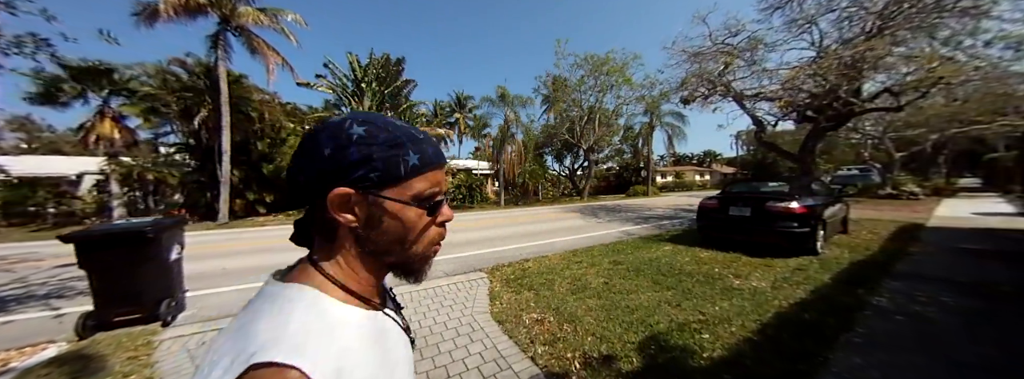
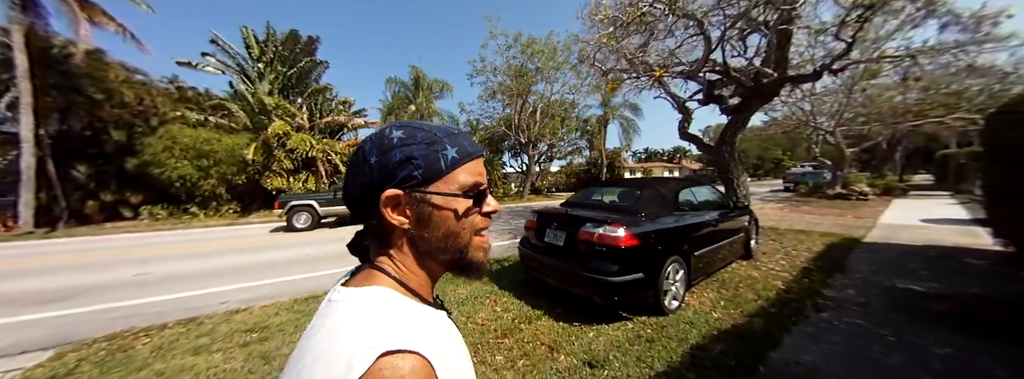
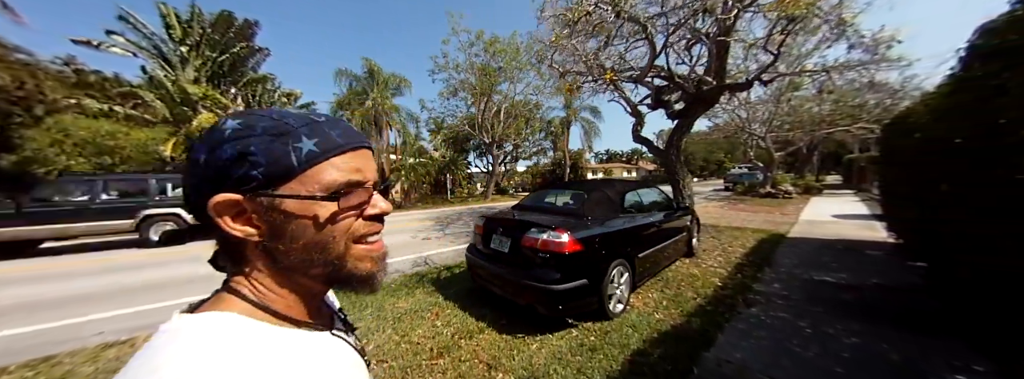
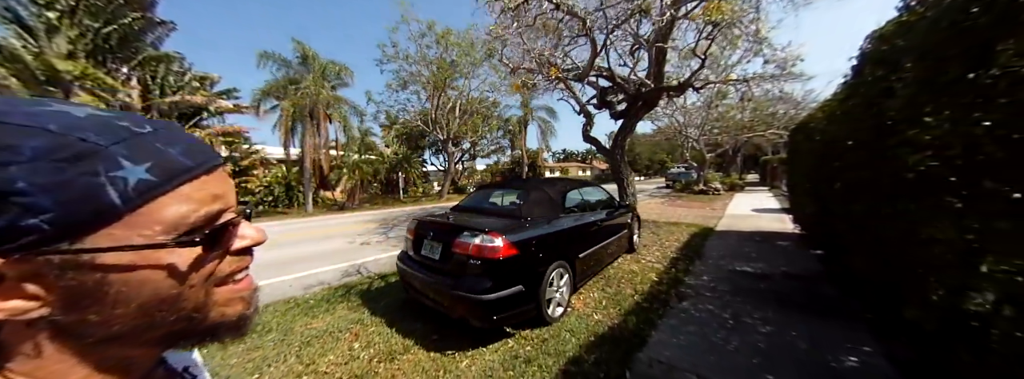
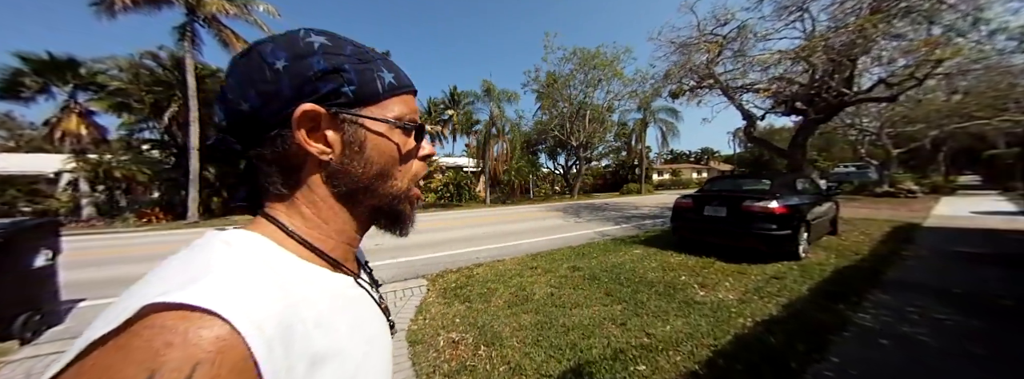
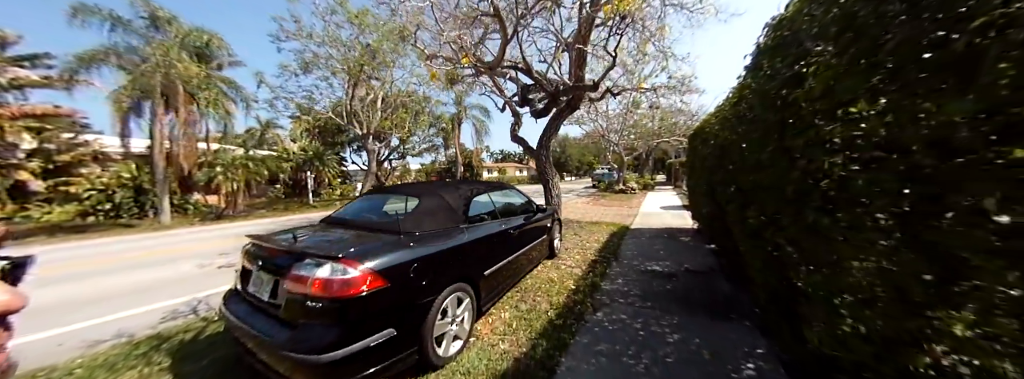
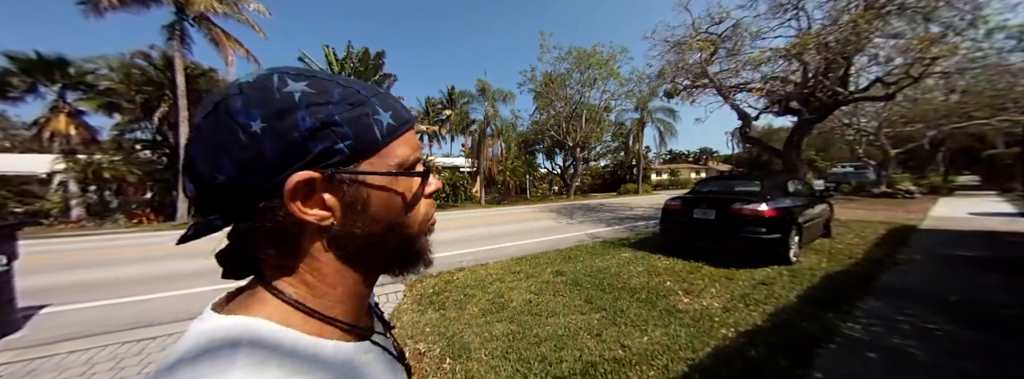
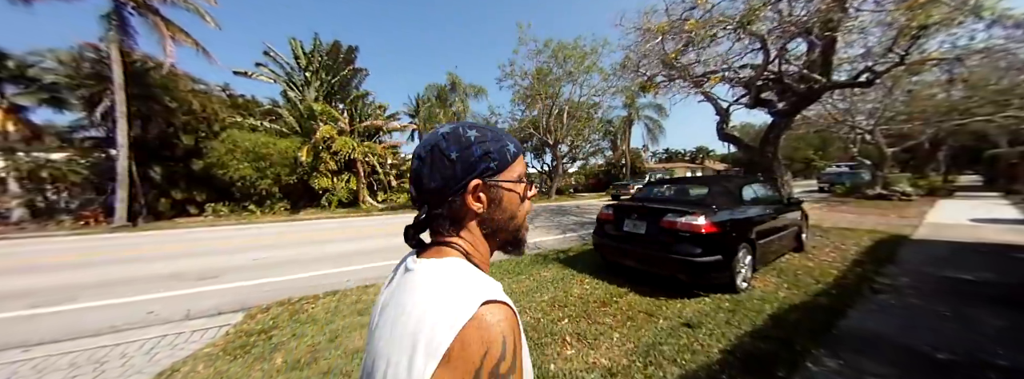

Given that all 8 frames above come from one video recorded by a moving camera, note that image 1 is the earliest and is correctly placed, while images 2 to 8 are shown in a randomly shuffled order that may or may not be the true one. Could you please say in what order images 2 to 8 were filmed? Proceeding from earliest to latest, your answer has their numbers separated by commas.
5, 7, 8, 2, 3, 4, 6
